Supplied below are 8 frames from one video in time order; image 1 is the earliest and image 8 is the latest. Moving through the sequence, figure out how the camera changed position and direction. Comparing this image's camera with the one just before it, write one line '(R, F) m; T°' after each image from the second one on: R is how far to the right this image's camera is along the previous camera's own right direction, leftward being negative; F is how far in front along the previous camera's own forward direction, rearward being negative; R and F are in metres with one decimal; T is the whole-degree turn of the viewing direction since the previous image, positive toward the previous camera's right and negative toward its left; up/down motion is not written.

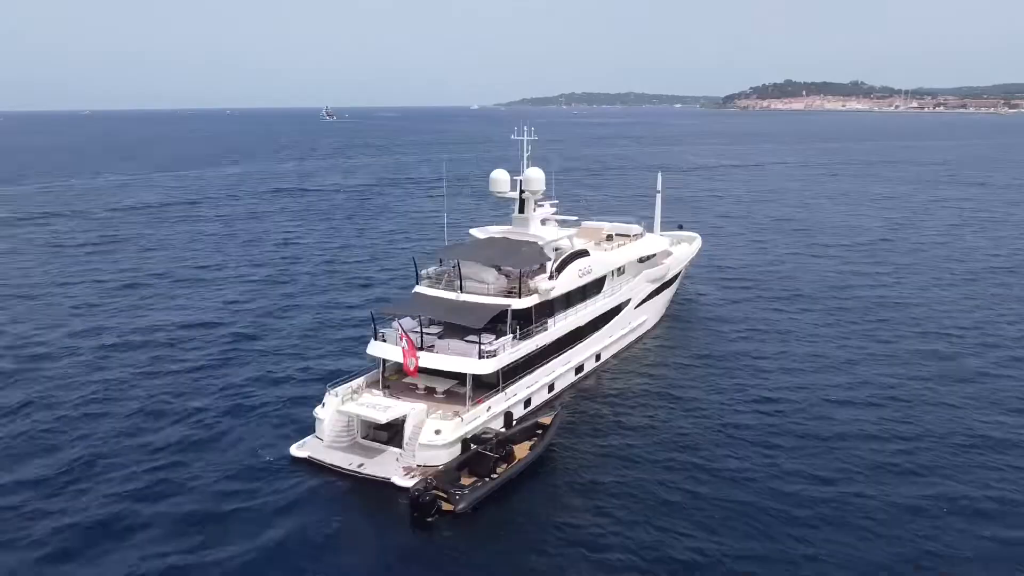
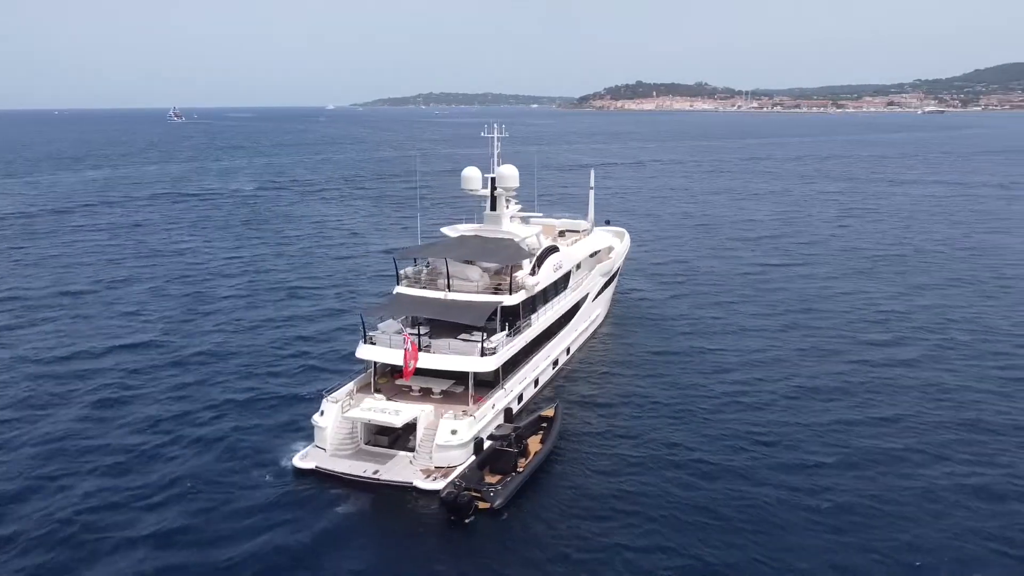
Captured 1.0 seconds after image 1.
(-3.9, +0.7) m; +9°
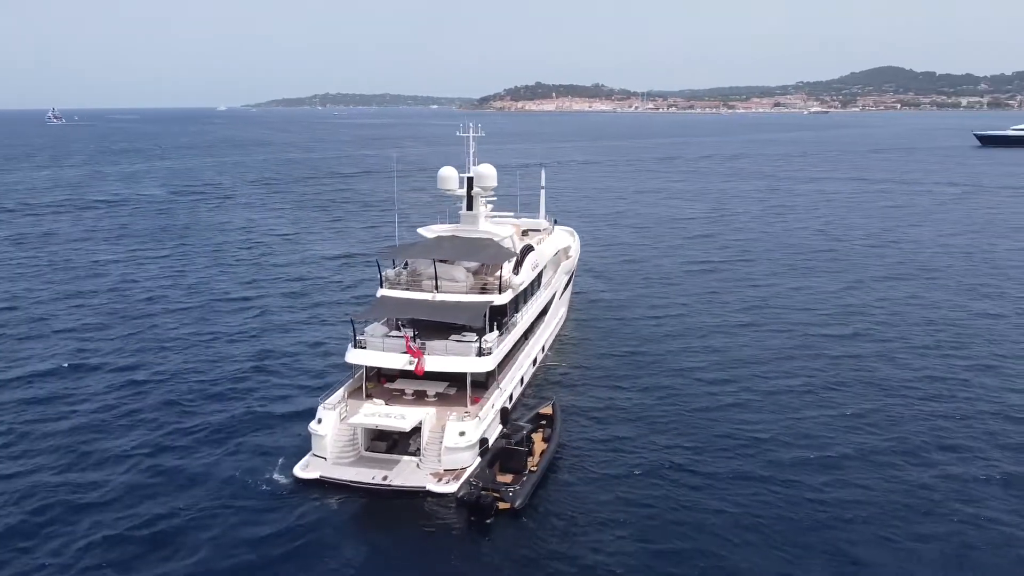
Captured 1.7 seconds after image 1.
(-2.7, +0.2) m; +6°
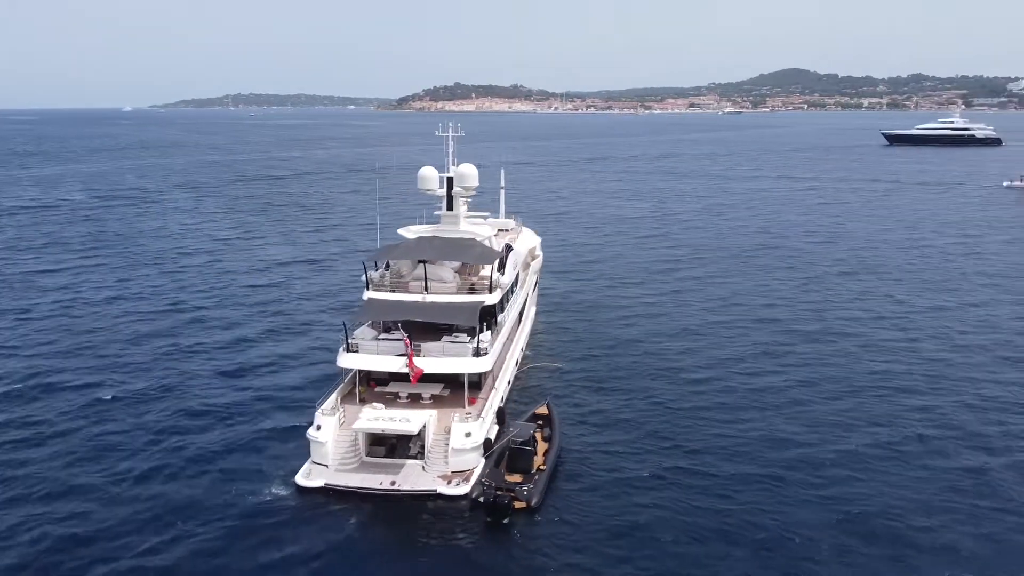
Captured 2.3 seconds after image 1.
(-2.2, +0.1) m; +5°
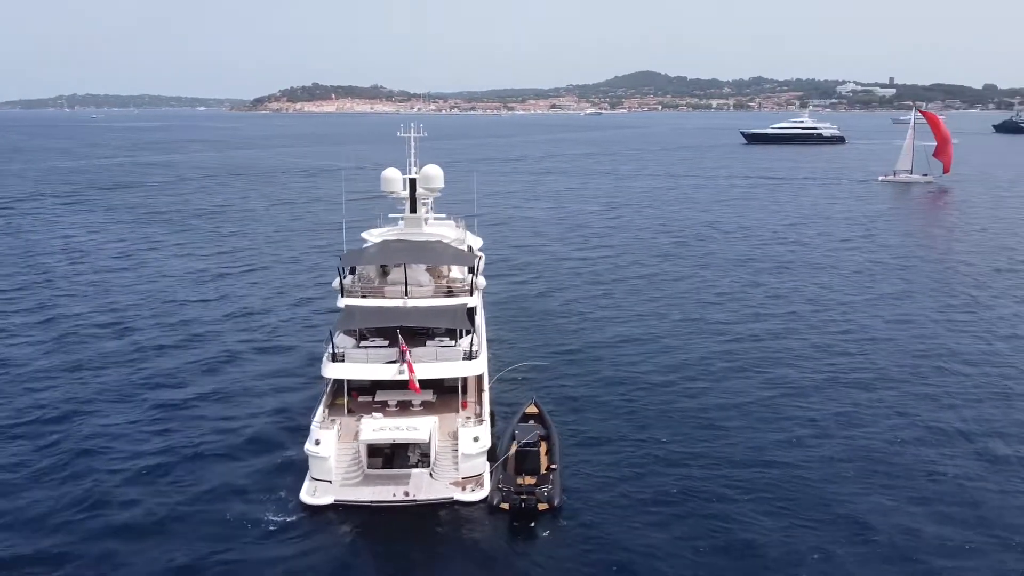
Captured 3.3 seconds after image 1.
(-3.7, +0.5) m; +9°
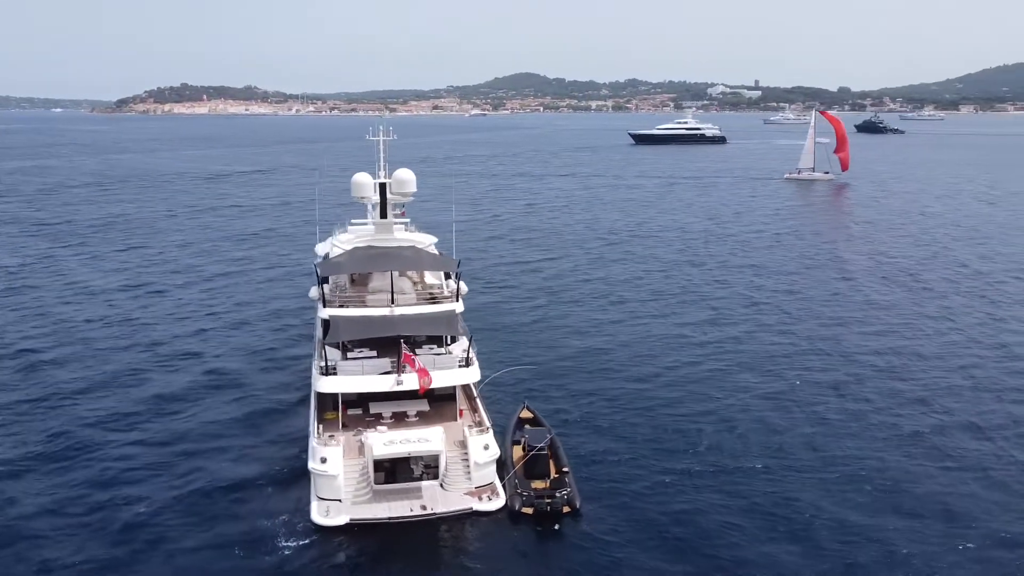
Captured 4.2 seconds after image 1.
(-3.2, +0.5) m; +7°
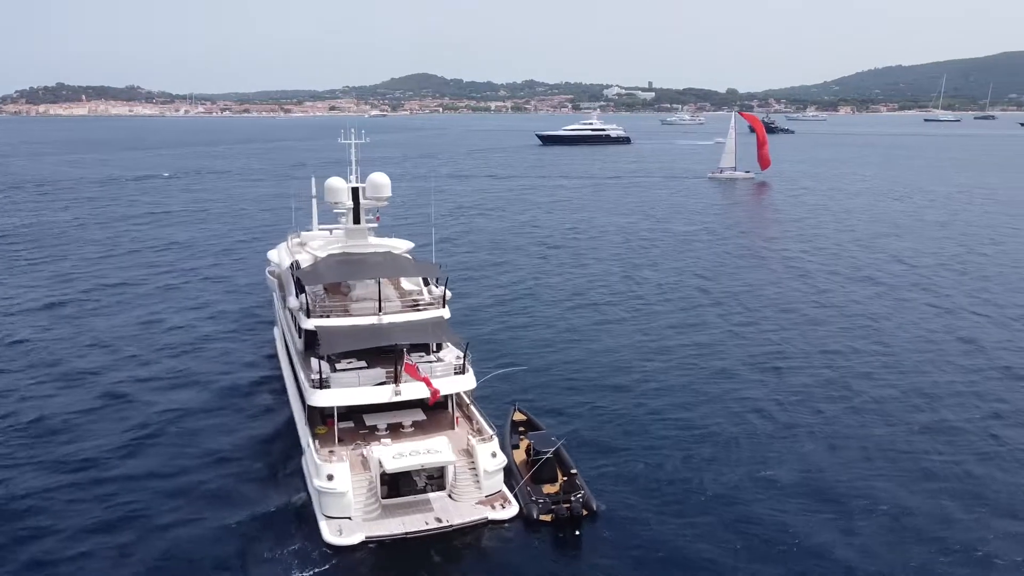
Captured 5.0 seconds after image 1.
(-2.7, +0.5) m; +6°
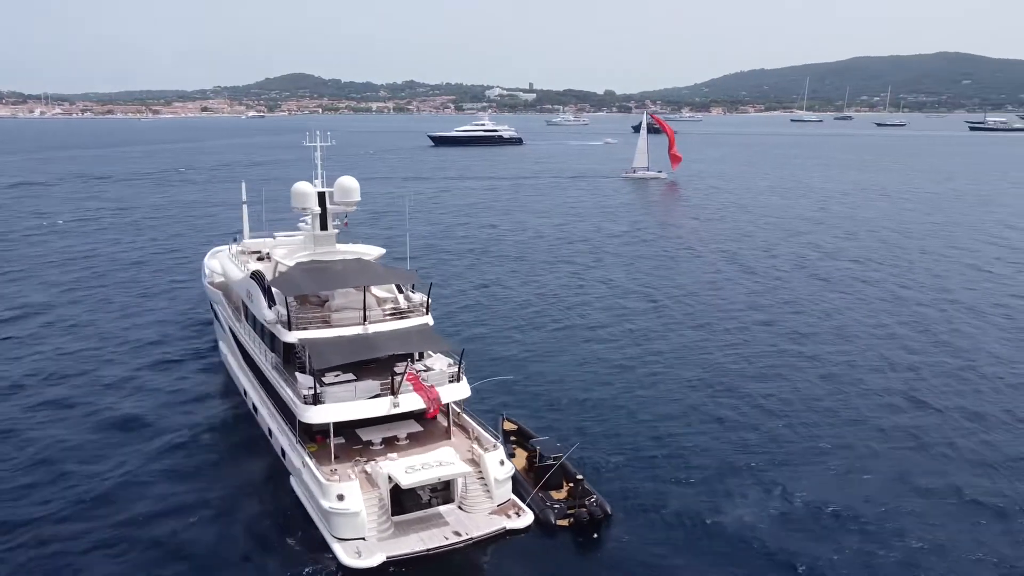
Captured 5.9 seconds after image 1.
(-3.0, +0.6) m; +7°
